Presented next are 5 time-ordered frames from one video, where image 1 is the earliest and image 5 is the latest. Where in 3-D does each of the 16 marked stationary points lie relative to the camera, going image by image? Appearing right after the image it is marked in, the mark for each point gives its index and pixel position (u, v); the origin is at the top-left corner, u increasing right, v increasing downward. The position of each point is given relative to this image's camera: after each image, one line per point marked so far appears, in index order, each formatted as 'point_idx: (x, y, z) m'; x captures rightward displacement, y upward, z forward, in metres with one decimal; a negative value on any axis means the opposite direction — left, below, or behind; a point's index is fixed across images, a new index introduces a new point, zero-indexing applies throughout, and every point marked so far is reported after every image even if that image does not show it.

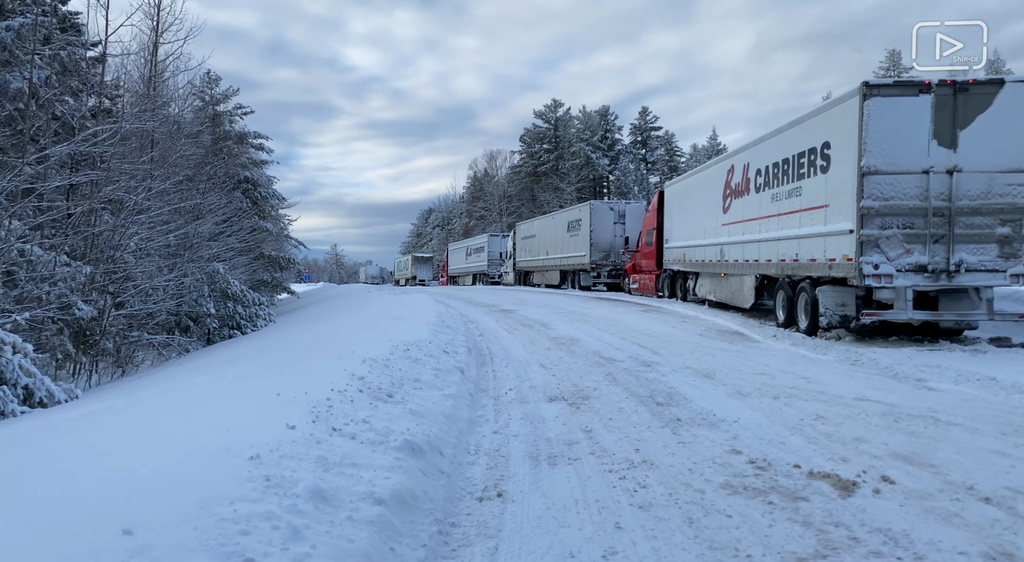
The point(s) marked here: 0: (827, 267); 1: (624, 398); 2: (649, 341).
0: (+5.3, +0.2, +11.4) m
1: (+1.2, -1.3, +7.4) m
2: (+2.5, -1.1, +12.4) m
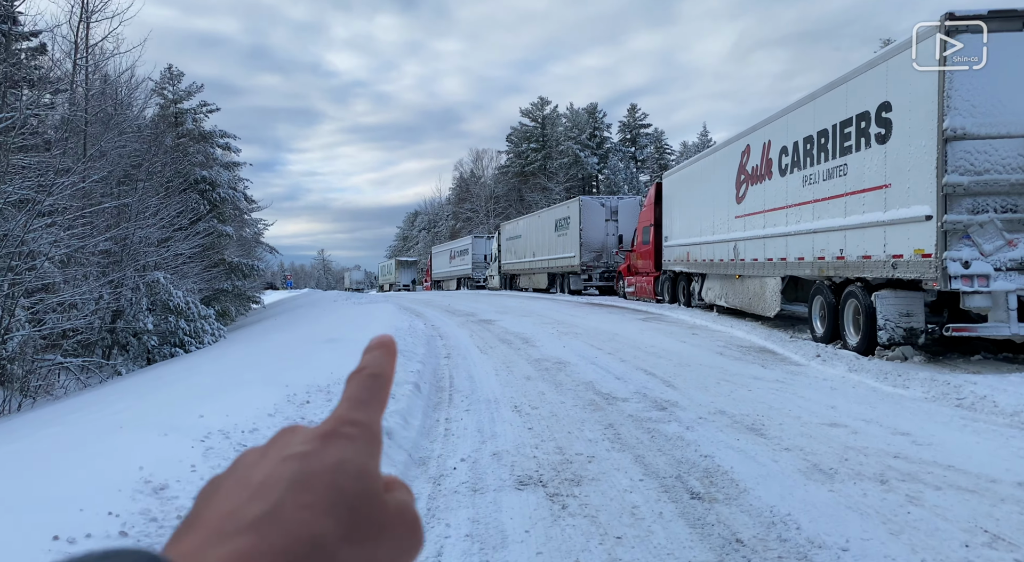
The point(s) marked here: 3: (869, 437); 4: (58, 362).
0: (+4.9, +0.2, +8.8) m
1: (+0.9, -1.4, +4.7) m
2: (+2.1, -1.2, +9.7) m
3: (+2.9, -1.2, +5.4) m
4: (-10.6, -1.9, +15.9) m
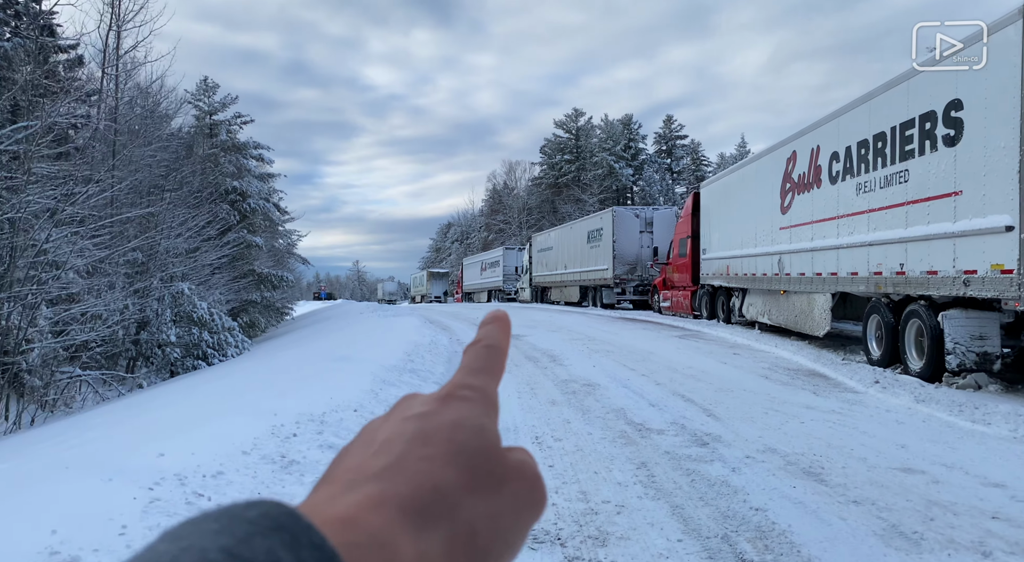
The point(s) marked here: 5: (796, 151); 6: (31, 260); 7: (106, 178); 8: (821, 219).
0: (+5.2, 0.0, +7.8) m
1: (+0.9, -1.5, +3.9) m
2: (+2.4, -1.4, +8.8) m
3: (+3.0, -1.4, +4.5) m
4: (-10.0, -2.1, +15.6) m
5: (+5.5, +2.5, +13.2) m
6: (-9.5, +0.5, +13.8) m
7: (-10.3, +2.6, +17.3) m
8: (+5.4, +1.1, +11.9) m
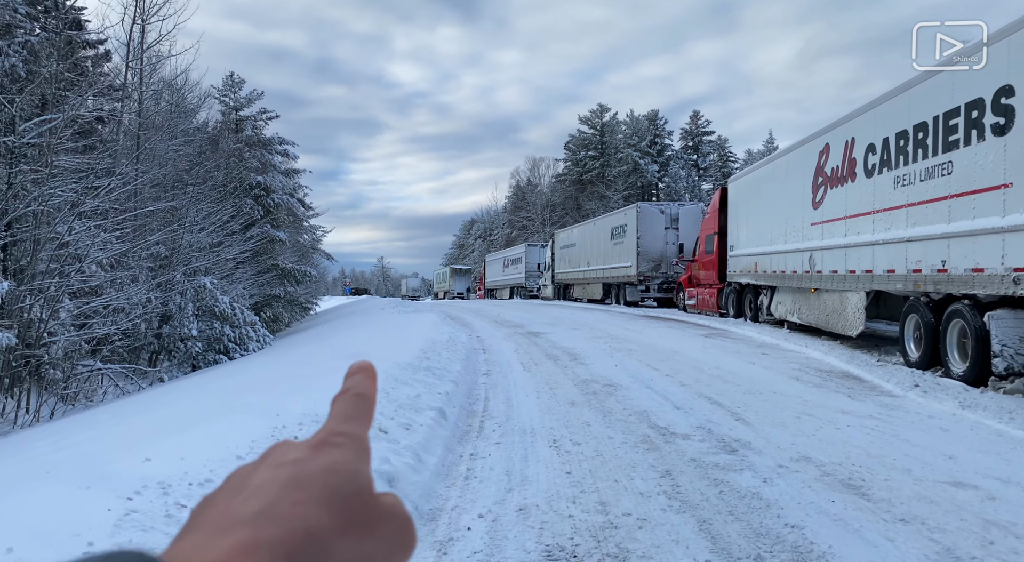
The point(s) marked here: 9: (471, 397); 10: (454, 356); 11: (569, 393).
0: (+5.3, 0.0, +7.3) m
1: (+1.0, -1.5, +3.5) m
2: (+2.6, -1.4, +8.4) m
3: (+3.0, -1.4, +4.1) m
4: (-9.5, -2.0, +15.6) m
5: (+5.9, +2.5, +12.7) m
6: (-9.1, +0.6, +13.8) m
7: (-9.8, +2.8, +17.3) m
8: (+5.7, +1.1, +11.3) m
9: (-0.5, -1.4, +8.4) m
10: (-0.9, -1.2, +10.9) m
11: (+0.7, -1.4, +8.7) m
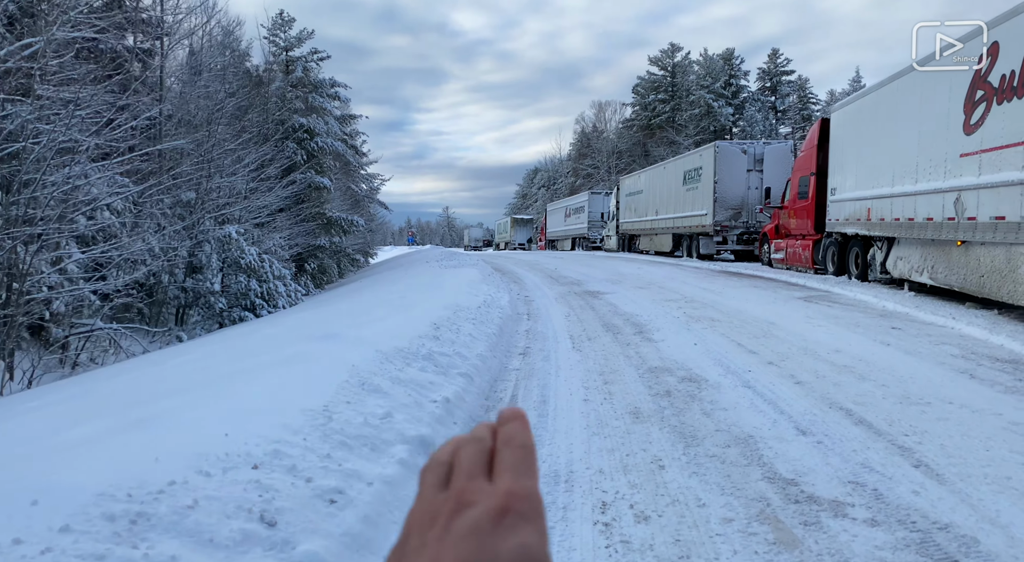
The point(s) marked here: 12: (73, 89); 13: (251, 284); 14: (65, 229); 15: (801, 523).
0: (+5.5, +0.3, +4.1) m
1: (+0.8, -1.4, +0.9) m
2: (+2.9, -1.0, +5.6) m
3: (+2.9, -1.3, +1.3) m
4: (-8.5, -1.0, +13.9) m
5: (+6.5, +3.2, +9.2) m
6: (-8.3, +1.5, +11.9) m
7: (-8.6, +3.9, +15.3) m
8: (+6.3, +1.7, +8.0) m
9: (-0.2, -1.0, +5.9) m
10: (-0.4, -0.6, +8.3) m
11: (+1.1, -1.0, +6.1) m
12: (-7.8, +3.4, +12.1) m
13: (-7.2, -0.1, +18.8) m
14: (-8.1, +0.9, +12.2) m
15: (+1.4, -1.2, +3.4) m
